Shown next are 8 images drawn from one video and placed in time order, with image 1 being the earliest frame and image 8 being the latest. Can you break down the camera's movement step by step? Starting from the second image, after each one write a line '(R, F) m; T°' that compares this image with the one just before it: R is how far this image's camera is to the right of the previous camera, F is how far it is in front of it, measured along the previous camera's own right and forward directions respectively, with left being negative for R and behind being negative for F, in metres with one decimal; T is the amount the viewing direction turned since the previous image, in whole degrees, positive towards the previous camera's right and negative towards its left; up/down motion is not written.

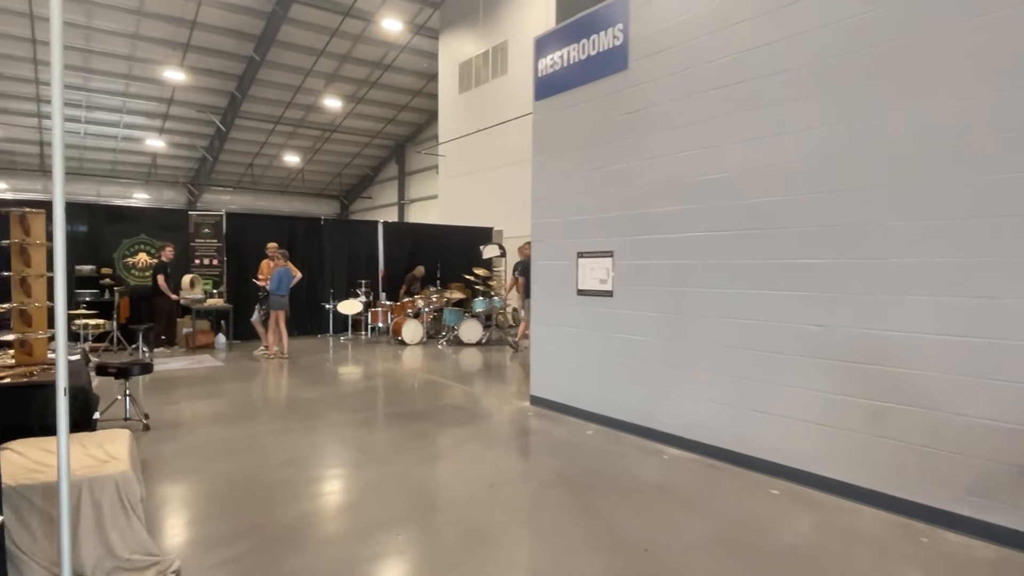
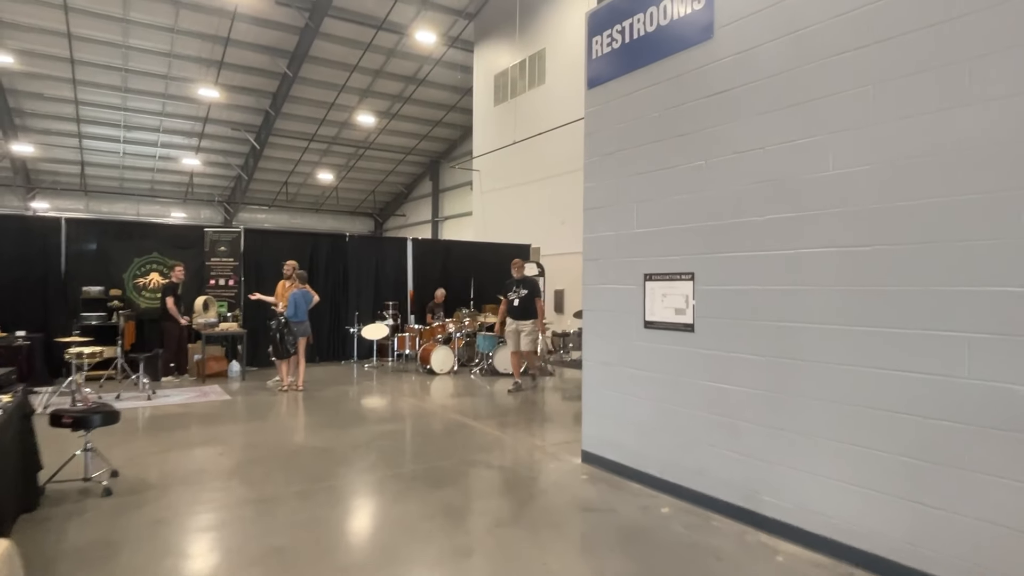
(-0.1, +0.9) m; -3°
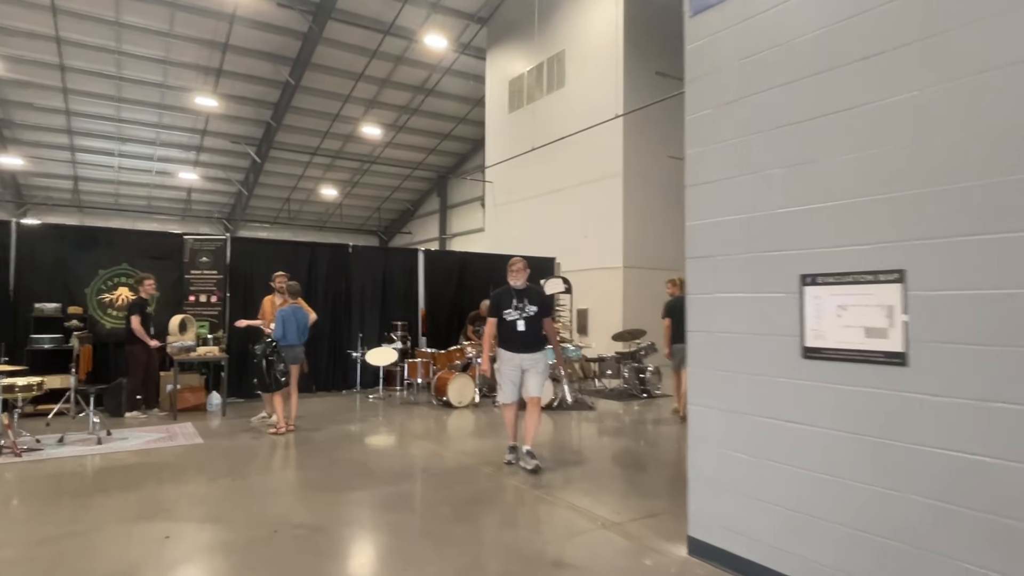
(-0.3, +1.2) m; 0°
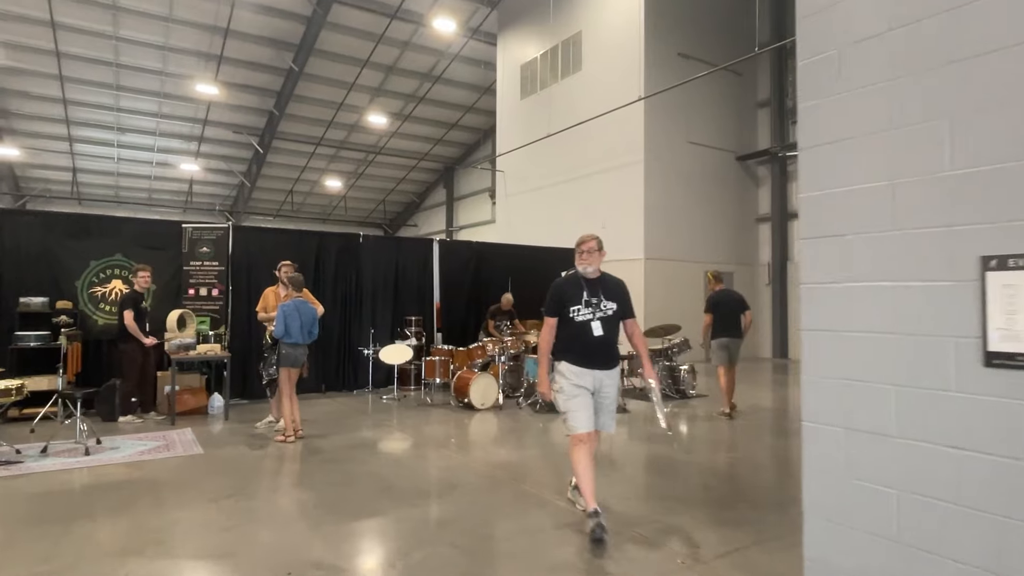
(-0.3, +0.6) m; 0°
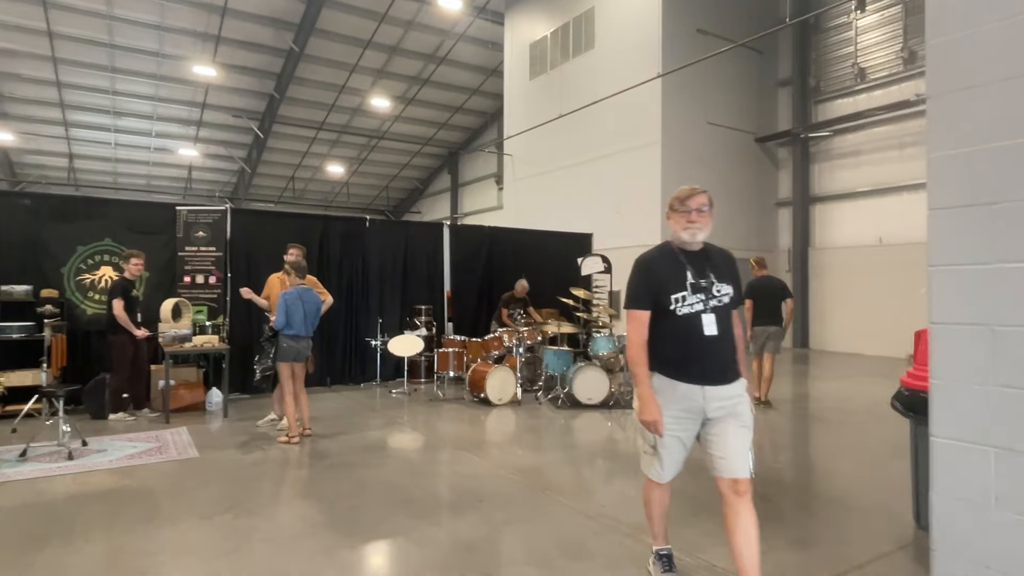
(-0.2, +0.4) m; 0°
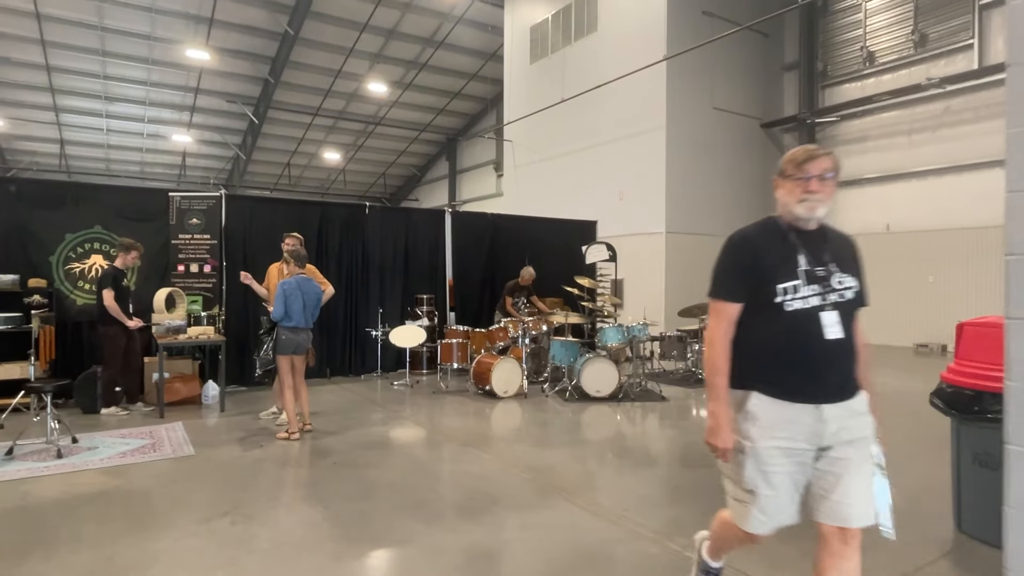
(-0.1, +0.2) m; 0°
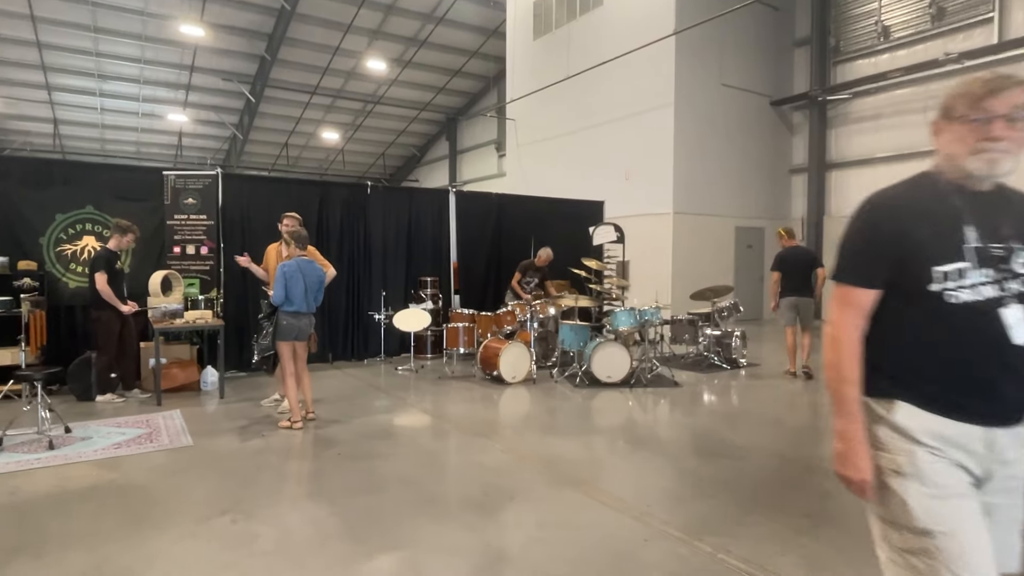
(-0.1, +0.2) m; 0°
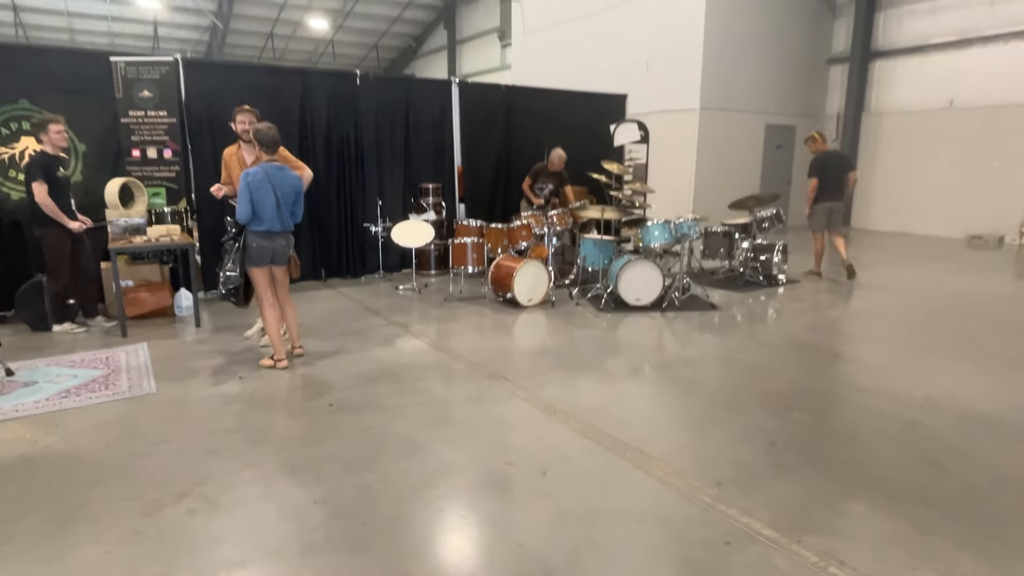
(-0.1, +0.7) m; 0°
